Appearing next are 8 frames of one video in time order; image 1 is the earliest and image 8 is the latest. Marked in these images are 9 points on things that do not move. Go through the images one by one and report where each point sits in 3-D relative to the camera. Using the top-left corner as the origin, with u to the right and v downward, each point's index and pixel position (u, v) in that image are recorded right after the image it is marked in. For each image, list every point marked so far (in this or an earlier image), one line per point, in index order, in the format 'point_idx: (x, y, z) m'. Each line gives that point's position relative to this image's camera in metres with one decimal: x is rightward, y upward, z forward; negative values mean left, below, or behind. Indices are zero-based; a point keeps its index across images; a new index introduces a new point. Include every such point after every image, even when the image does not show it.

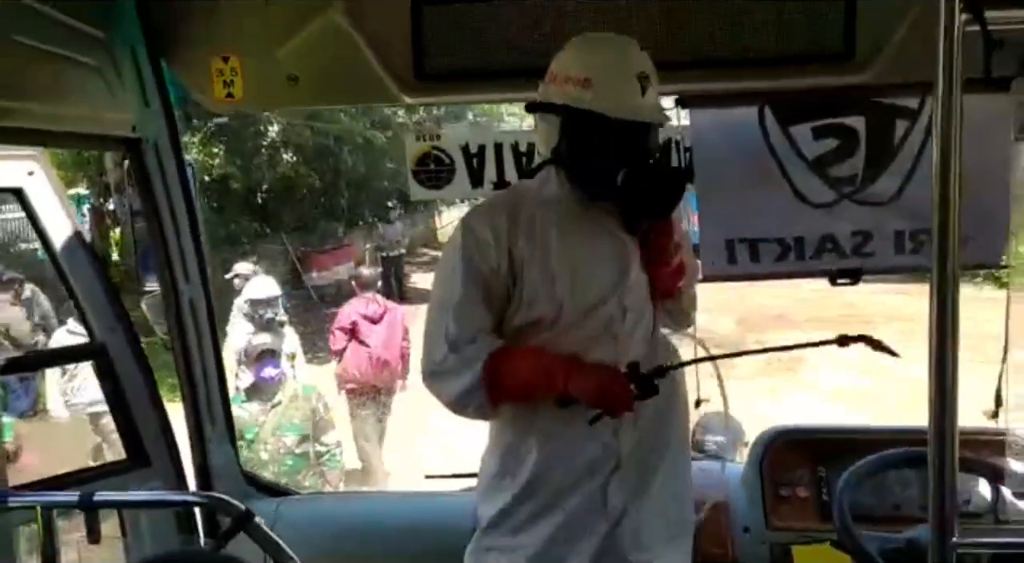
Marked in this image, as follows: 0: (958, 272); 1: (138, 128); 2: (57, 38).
0: (+0.7, +0.1, +1.5) m
1: (-1.3, +0.5, +3.1) m
2: (-1.3, +0.7, +2.7) m
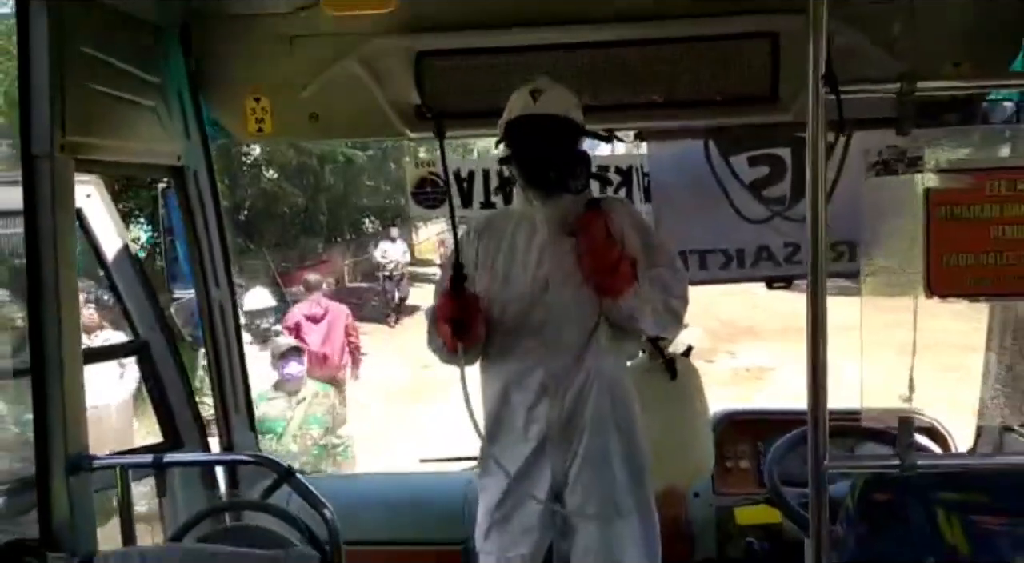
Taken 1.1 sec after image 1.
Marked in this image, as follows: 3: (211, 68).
0: (+0.7, +0.1, +2.1) m
1: (-1.3, +0.5, +3.7) m
2: (-1.4, +0.7, +3.3) m
3: (-1.2, +0.9, +3.7) m
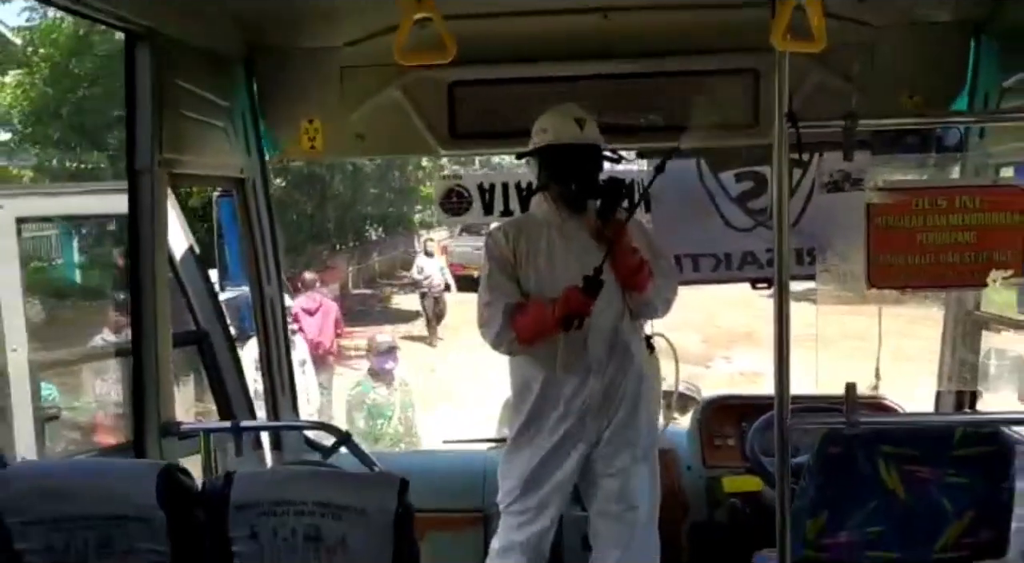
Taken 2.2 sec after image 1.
0: (+0.8, +0.1, +2.7) m
1: (-1.2, +0.5, +4.2) m
2: (-1.3, +0.7, +3.8) m
3: (-1.1, +0.9, +4.3) m
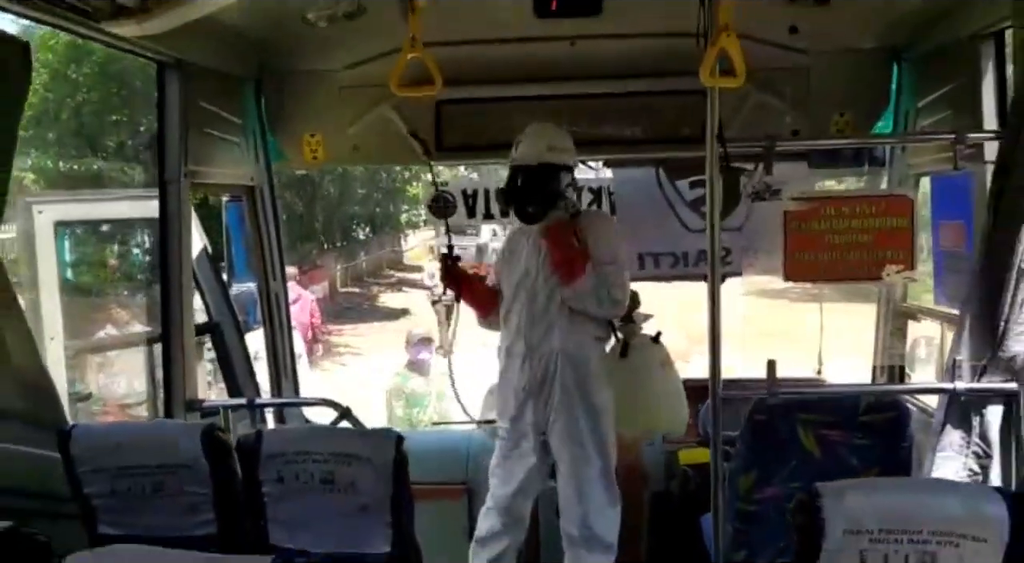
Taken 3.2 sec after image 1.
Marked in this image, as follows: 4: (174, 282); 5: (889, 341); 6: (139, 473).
0: (+0.7, +0.1, +3.2) m
1: (-1.3, +0.5, +4.7) m
2: (-1.4, +0.7, +4.3) m
3: (-1.2, +0.9, +4.8) m
4: (-1.5, 0.0, +4.0) m
5: (+1.9, -0.3, +4.6) m
6: (-1.1, -0.6, +2.7) m
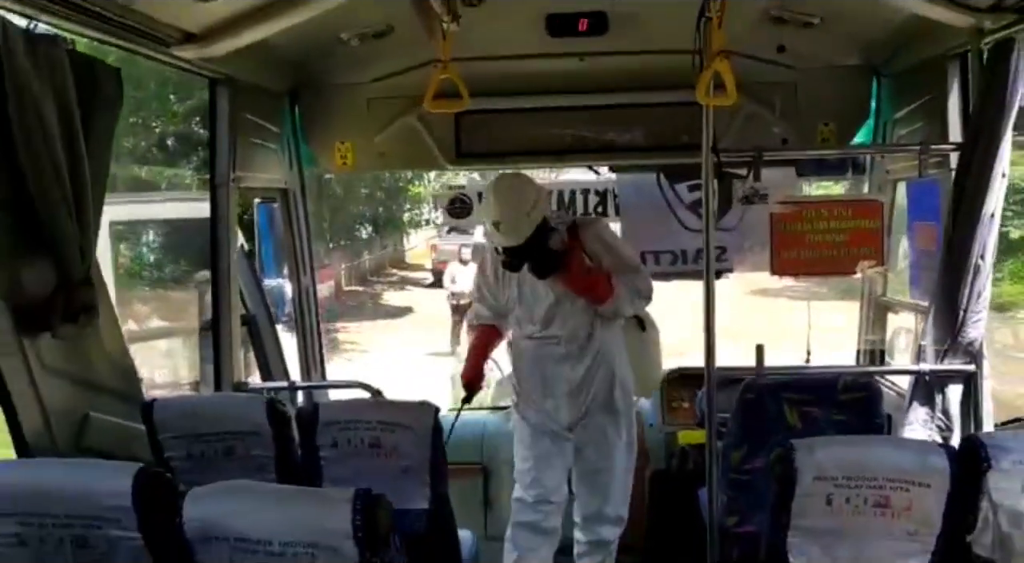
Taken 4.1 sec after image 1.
0: (+0.8, +0.2, +3.6) m
1: (-1.3, +0.6, +5.1) m
2: (-1.3, +0.8, +4.7) m
3: (-1.1, +0.9, +5.2) m
4: (-1.4, 0.0, +4.4) m
5: (+2.0, -0.3, +5.0) m
6: (-1.0, -0.5, +3.1) m
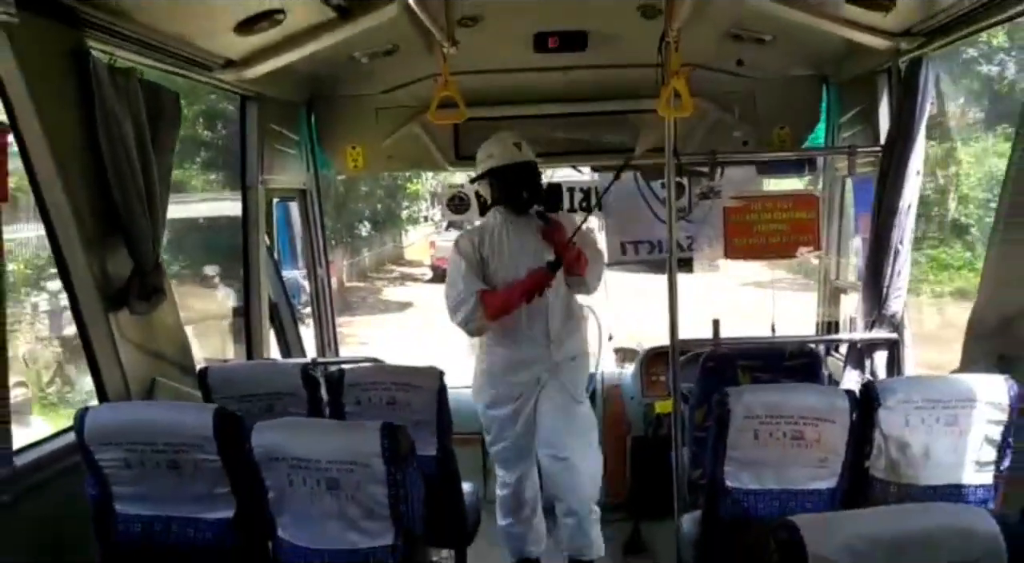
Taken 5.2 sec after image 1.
0: (+0.8, +0.2, +4.3) m
1: (-1.3, +0.6, +5.8) m
2: (-1.4, +0.8, +5.4) m
3: (-1.2, +1.0, +5.8) m
4: (-1.4, +0.1, +5.0) m
5: (+1.9, -0.2, +5.7) m
6: (-1.0, -0.5, +3.7) m
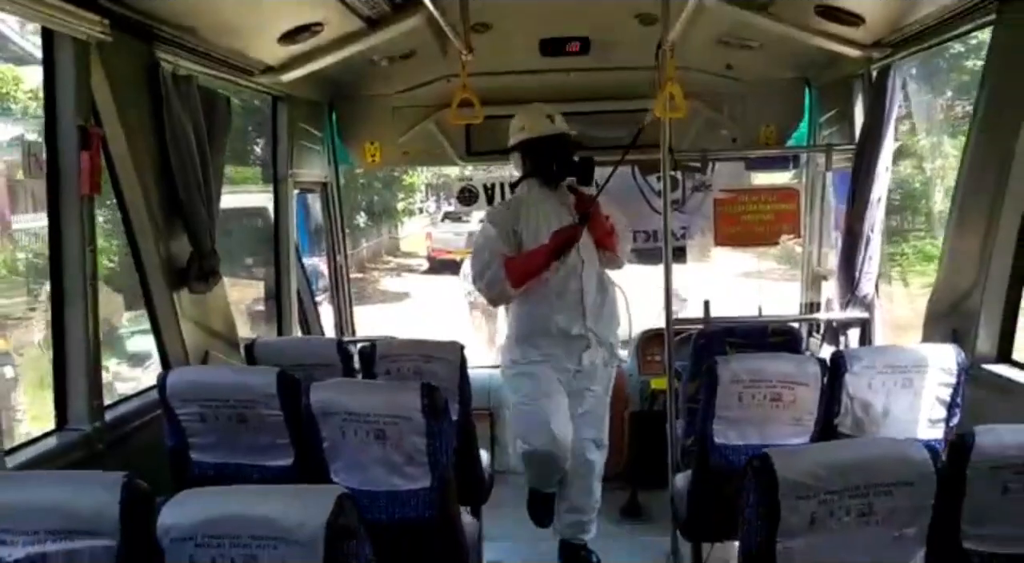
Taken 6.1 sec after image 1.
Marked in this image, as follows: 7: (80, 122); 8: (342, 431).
0: (+0.8, +0.3, +4.7) m
1: (-1.3, +0.7, +6.2) m
2: (-1.3, +0.9, +5.8) m
3: (-1.2, +1.1, +6.3) m
4: (-1.4, +0.2, +5.5) m
5: (+2.0, -0.1, +6.2) m
6: (-1.0, -0.4, +4.2) m
7: (-1.6, +0.6, +3.5) m
8: (-0.6, -0.5, +3.1) m
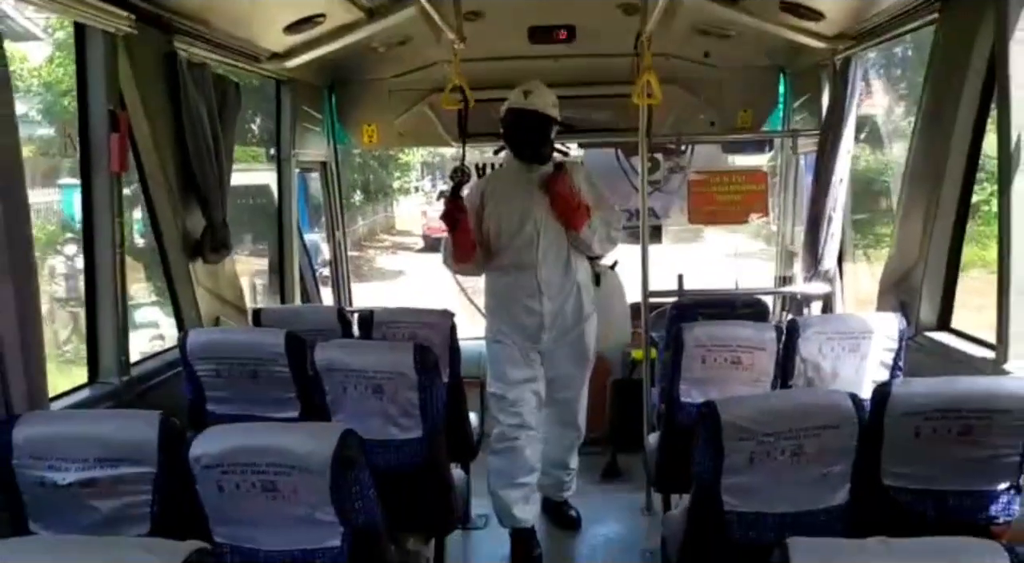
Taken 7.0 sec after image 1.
0: (+0.7, +0.4, +5.1) m
1: (-1.3, +0.9, +6.6) m
2: (-1.4, +1.1, +6.1) m
3: (-1.2, +1.3, +6.6) m
4: (-1.4, +0.3, +5.8) m
5: (+1.9, +0.1, +6.5) m
6: (-1.1, -0.3, +4.5) m
7: (-1.7, +0.7, +3.8) m
8: (-0.6, -0.4, +3.5) m
